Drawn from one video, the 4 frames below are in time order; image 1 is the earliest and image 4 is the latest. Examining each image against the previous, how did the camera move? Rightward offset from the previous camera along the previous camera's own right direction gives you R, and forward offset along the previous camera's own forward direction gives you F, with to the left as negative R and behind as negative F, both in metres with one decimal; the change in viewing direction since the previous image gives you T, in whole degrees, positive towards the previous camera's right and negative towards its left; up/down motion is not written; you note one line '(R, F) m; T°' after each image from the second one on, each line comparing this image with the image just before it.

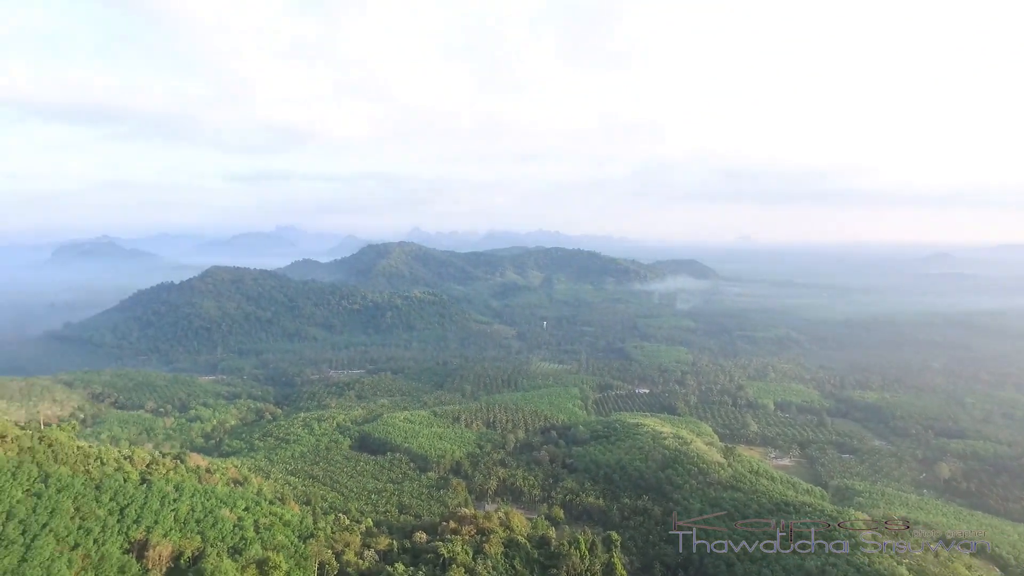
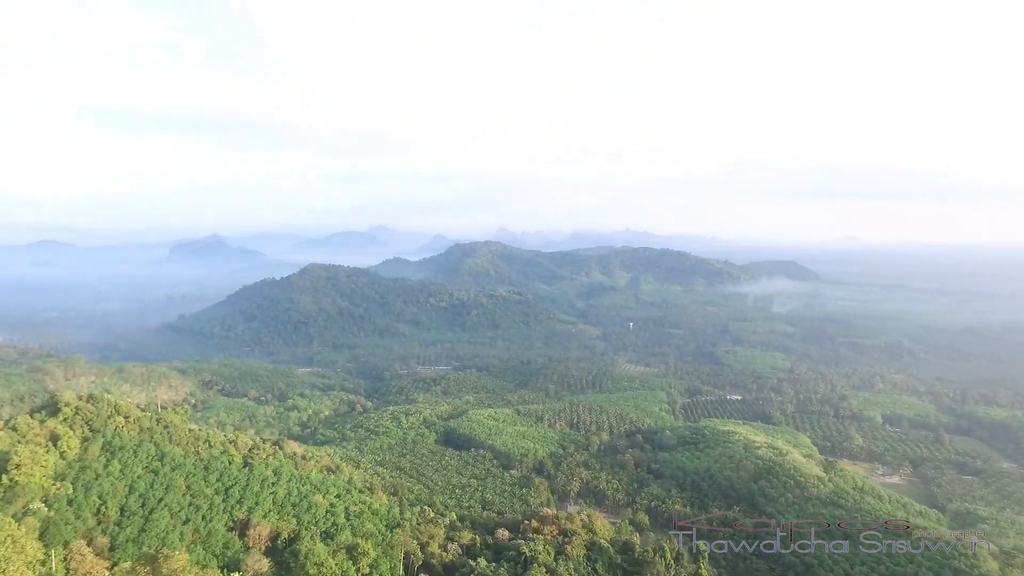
(0.0, +0.3) m; -8°
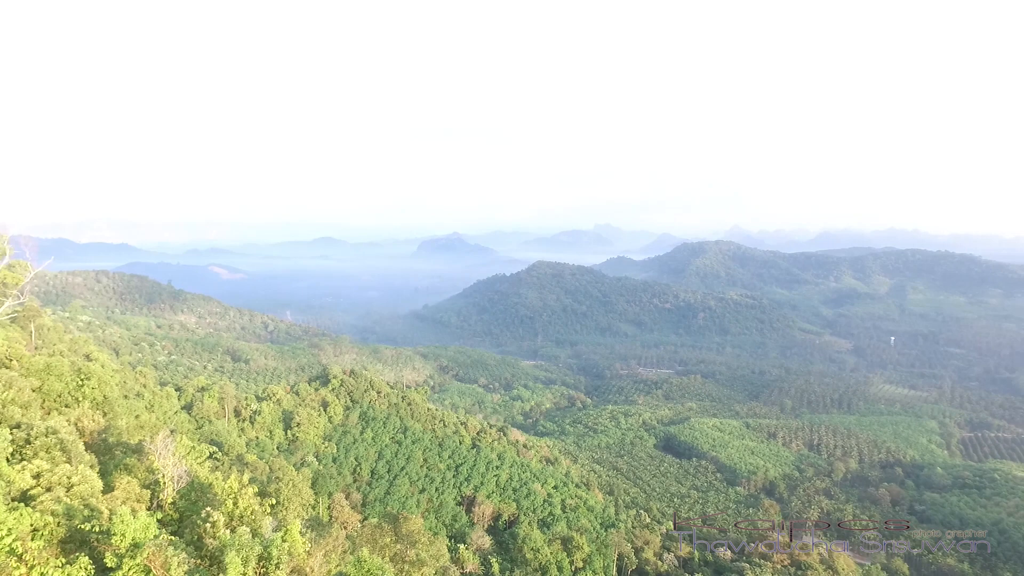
(+0.1, +0.6) m; -21°
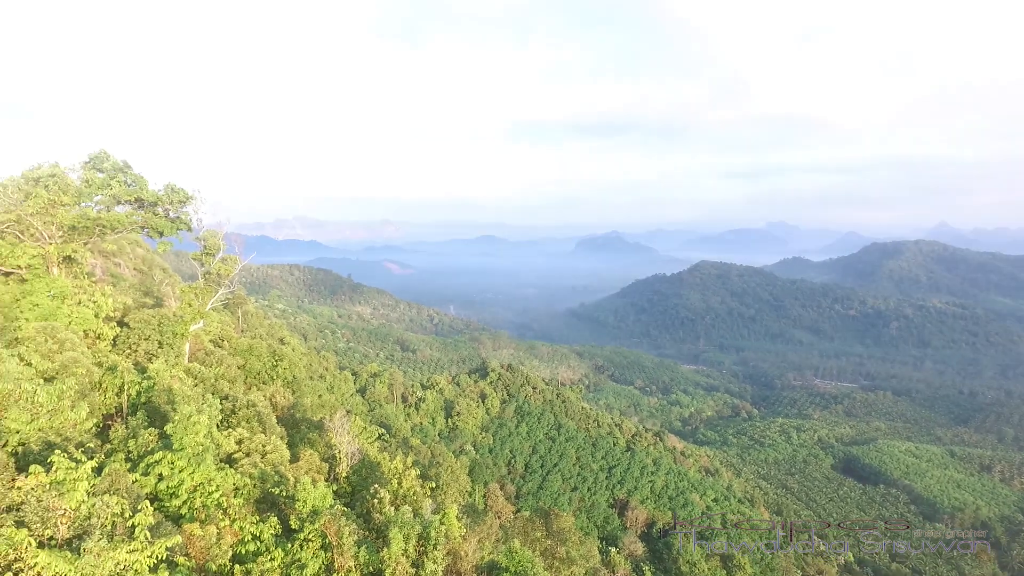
(+0.1, +0.3) m; -15°
